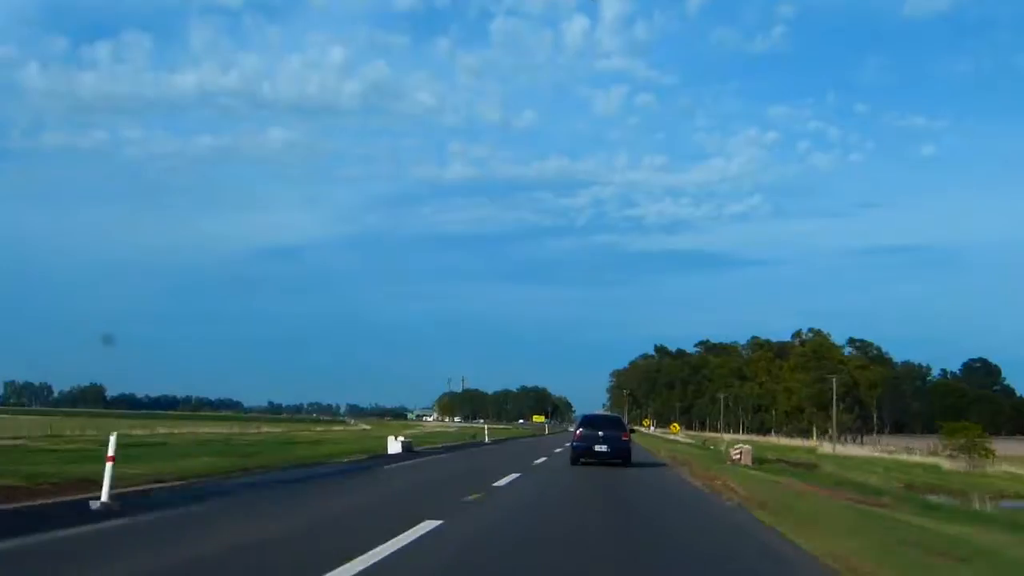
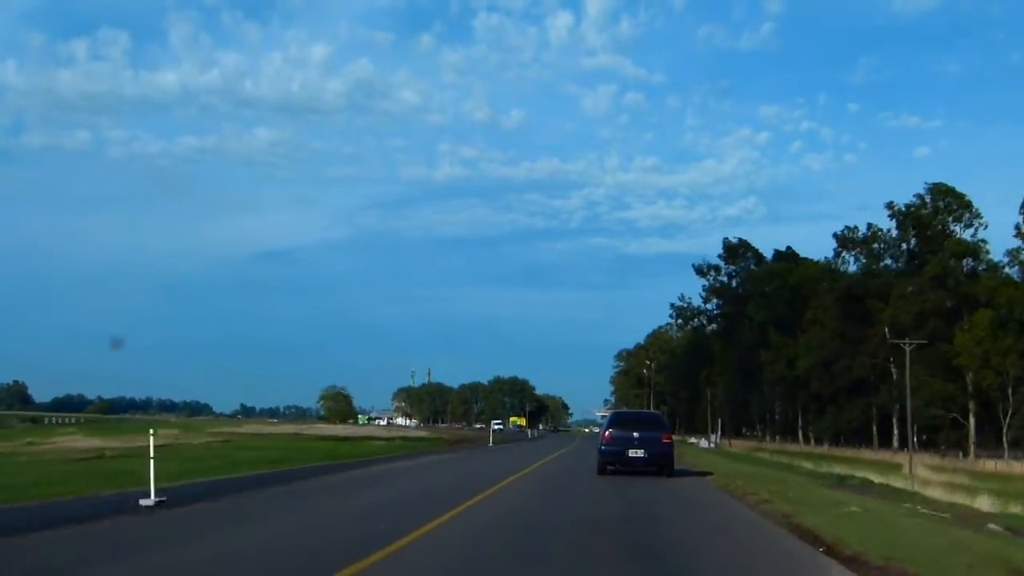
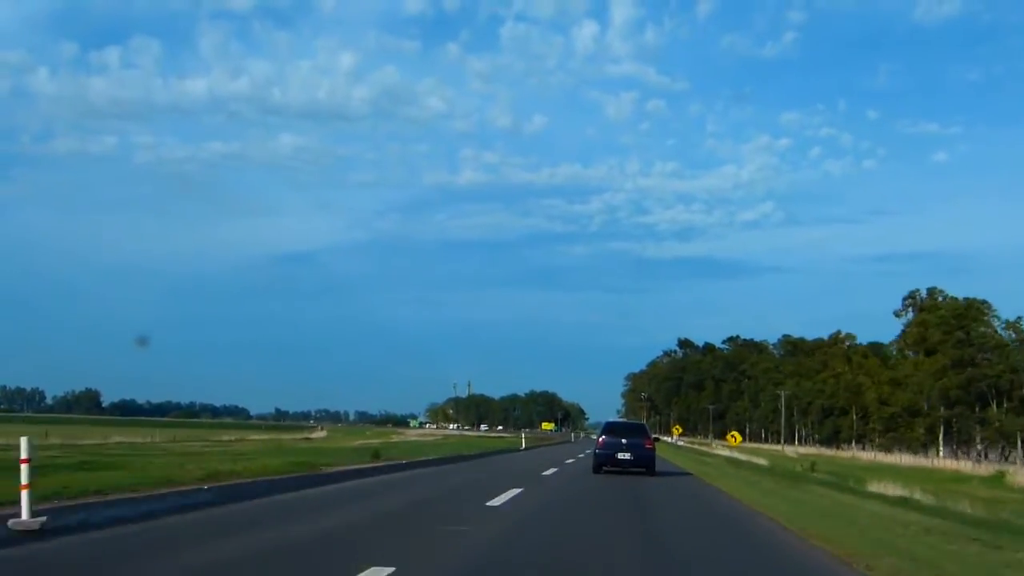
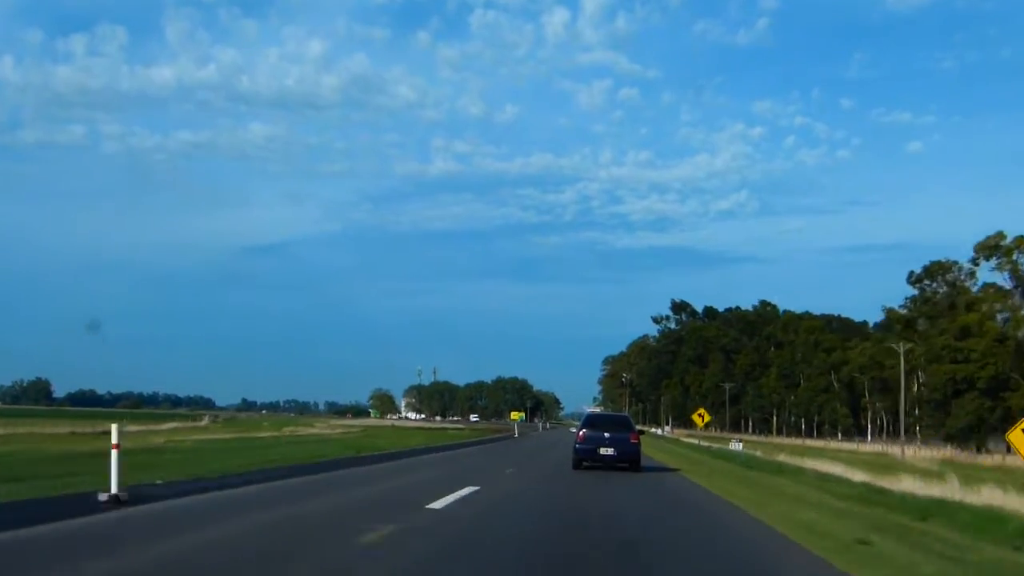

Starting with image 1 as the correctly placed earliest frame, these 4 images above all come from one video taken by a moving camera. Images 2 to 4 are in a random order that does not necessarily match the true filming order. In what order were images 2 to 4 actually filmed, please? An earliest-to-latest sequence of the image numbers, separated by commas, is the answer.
3, 4, 2
